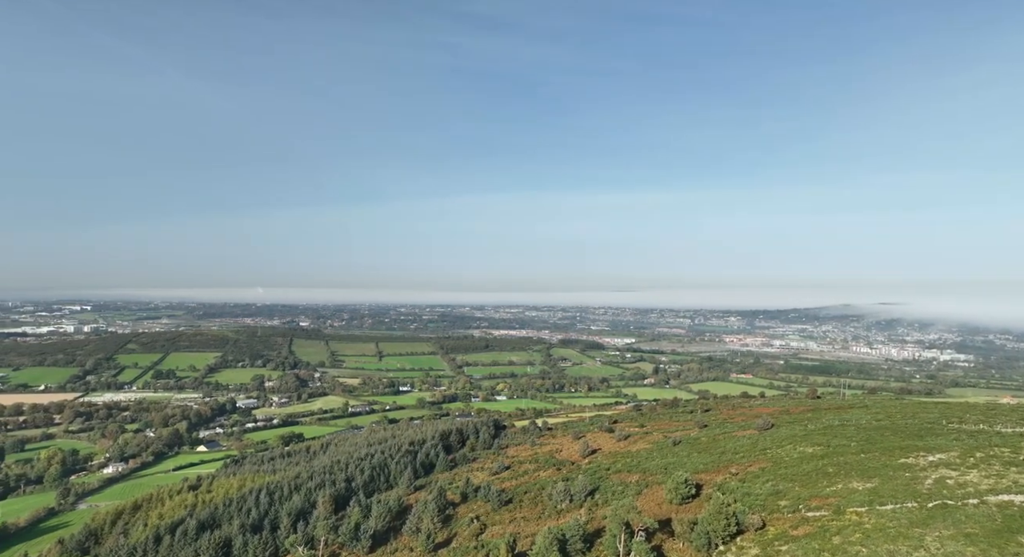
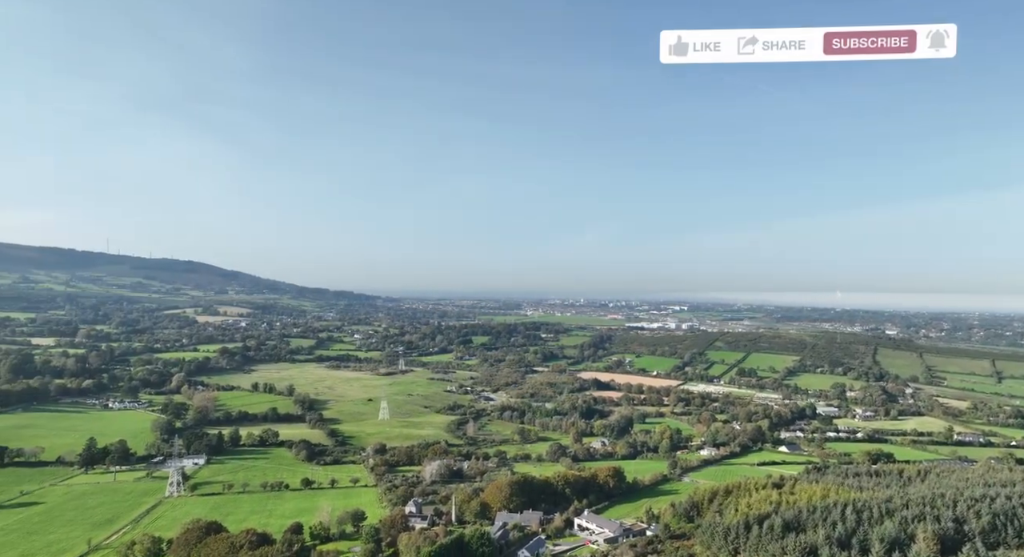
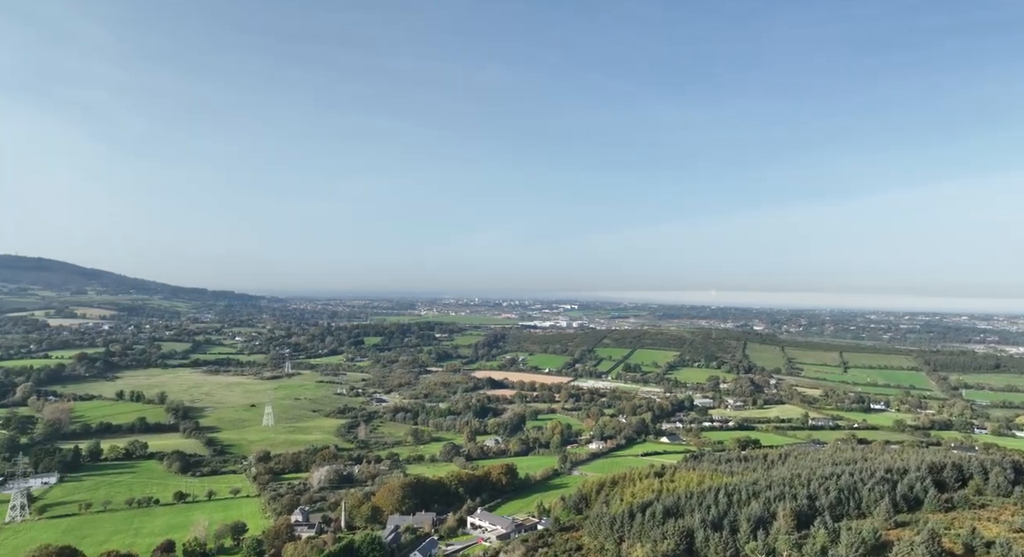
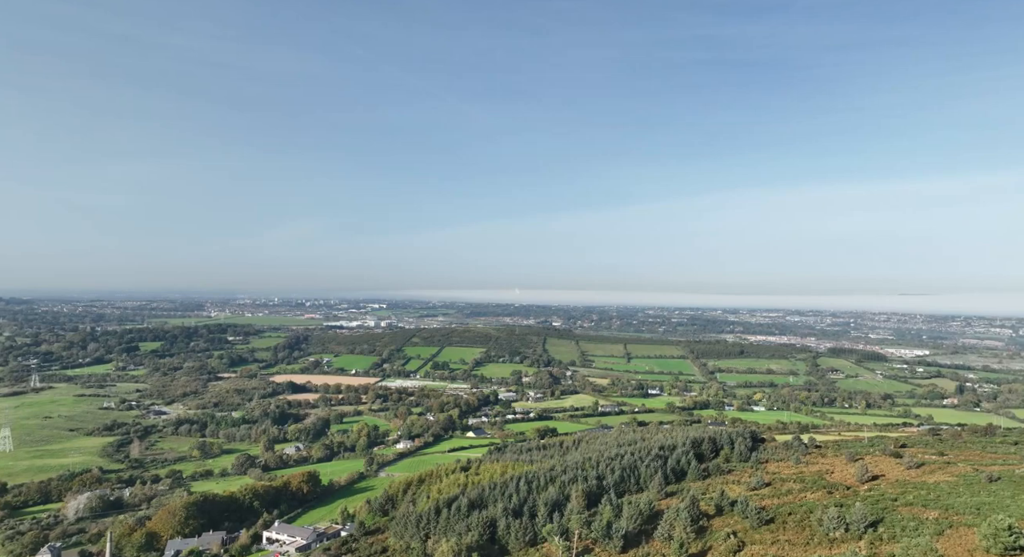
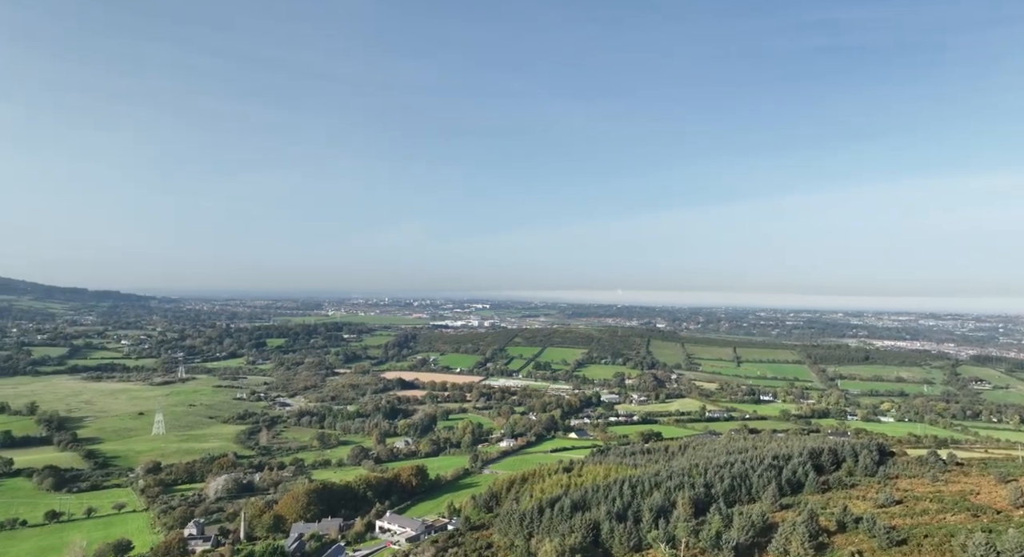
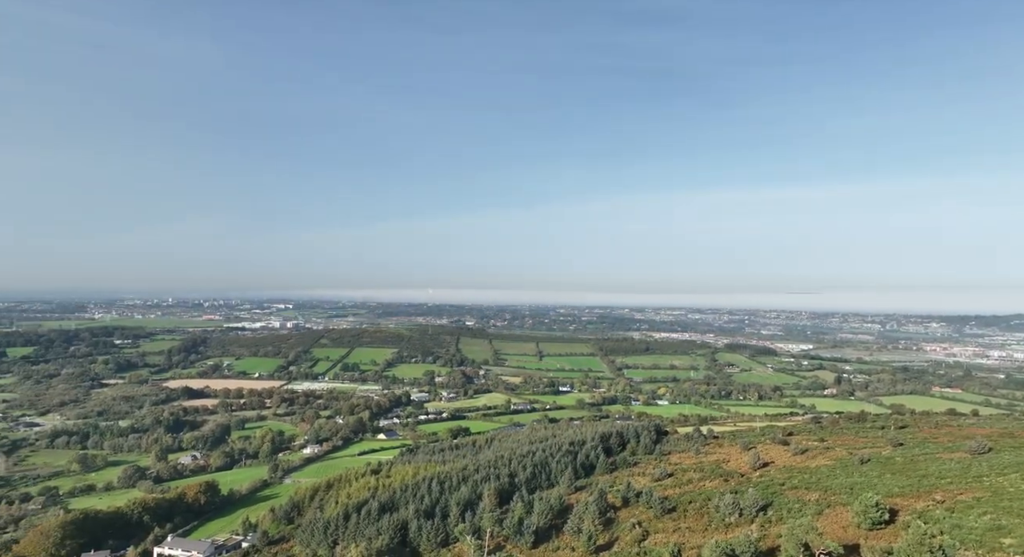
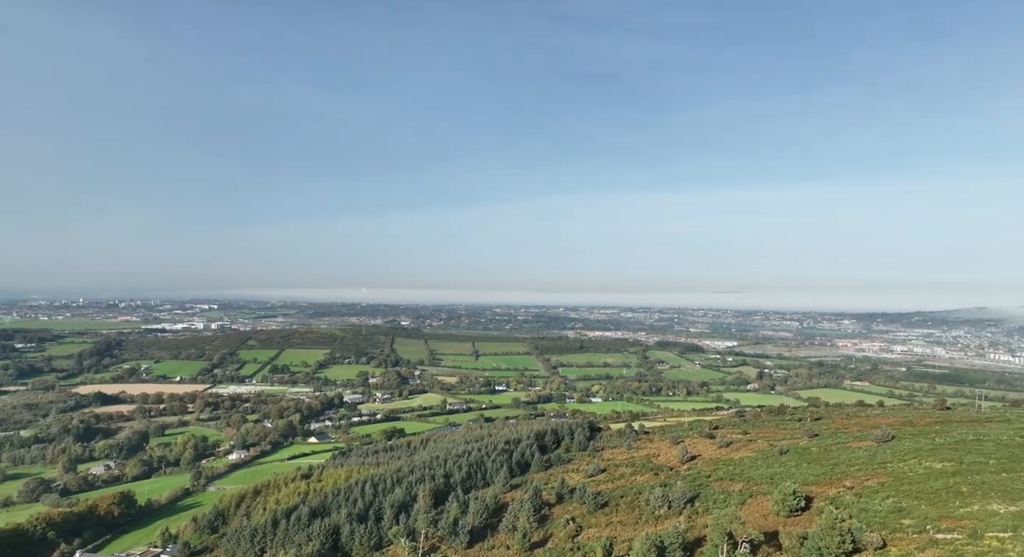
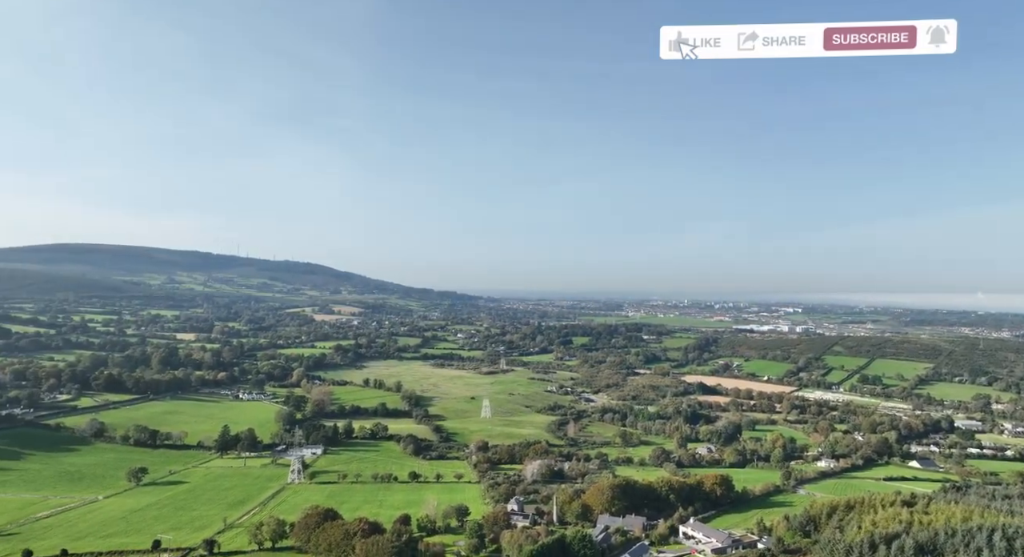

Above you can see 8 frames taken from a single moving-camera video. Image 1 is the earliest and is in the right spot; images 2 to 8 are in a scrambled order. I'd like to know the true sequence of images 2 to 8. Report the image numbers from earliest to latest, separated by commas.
7, 6, 4, 5, 3, 2, 8
